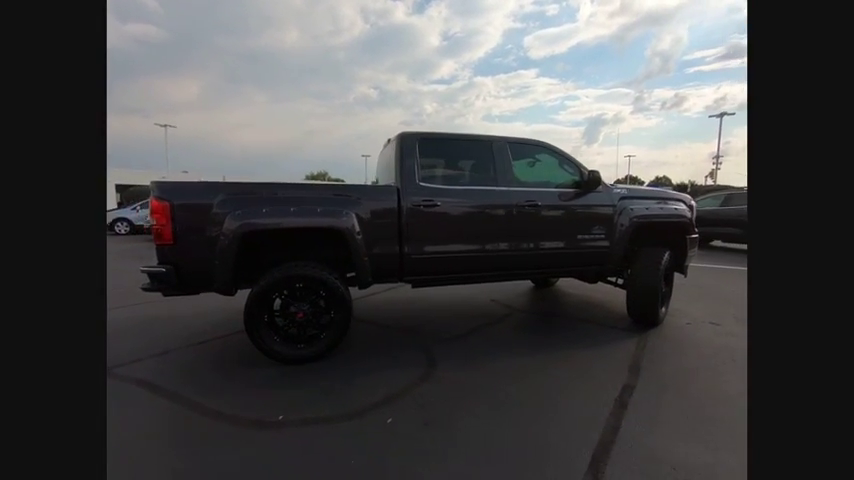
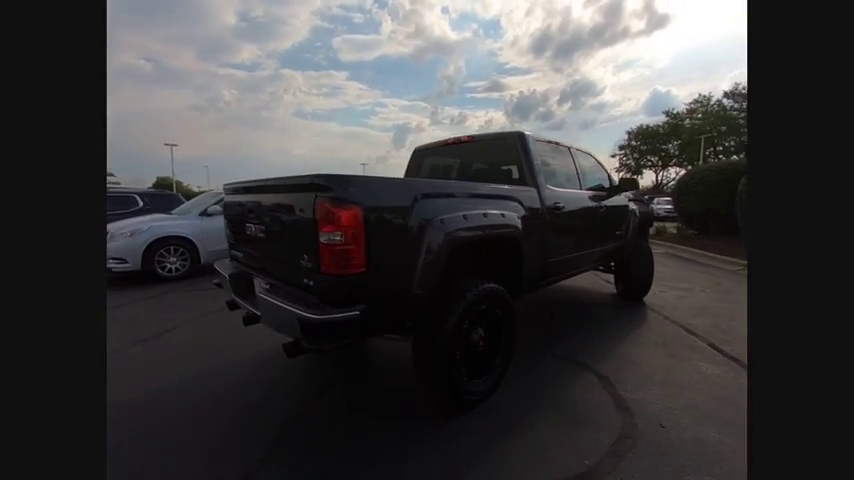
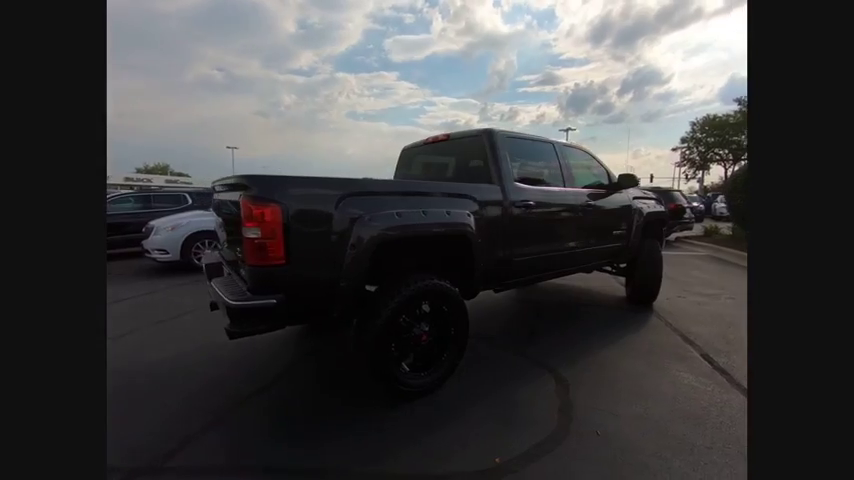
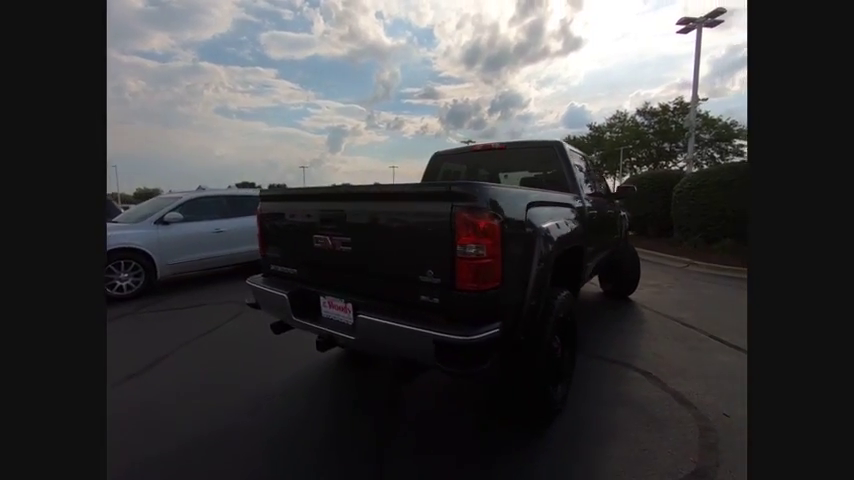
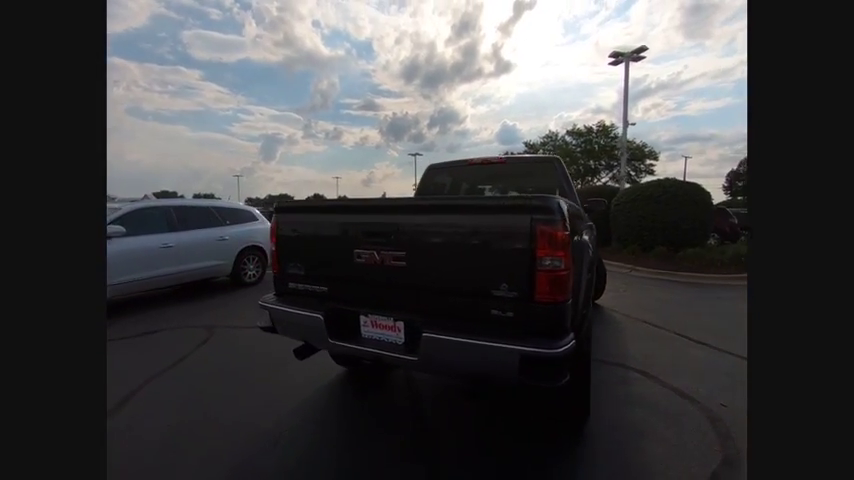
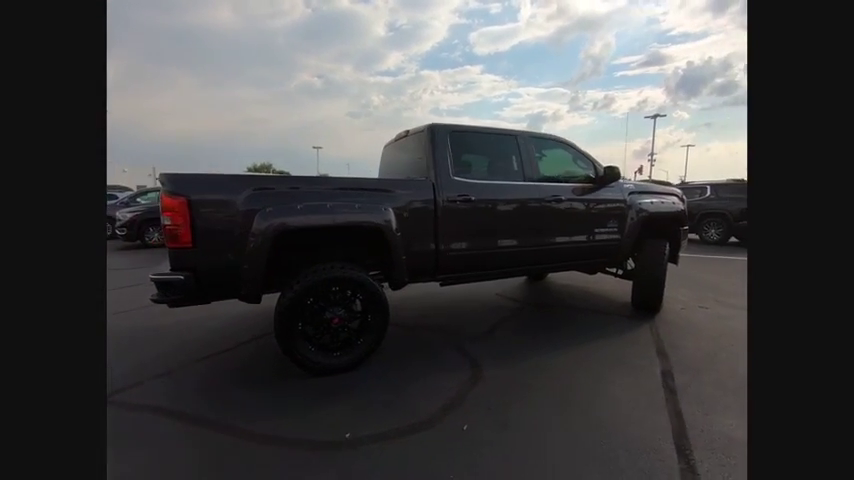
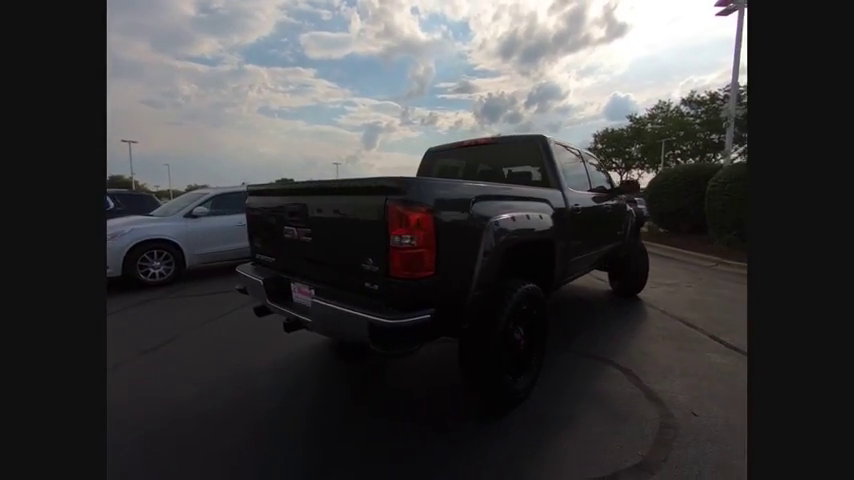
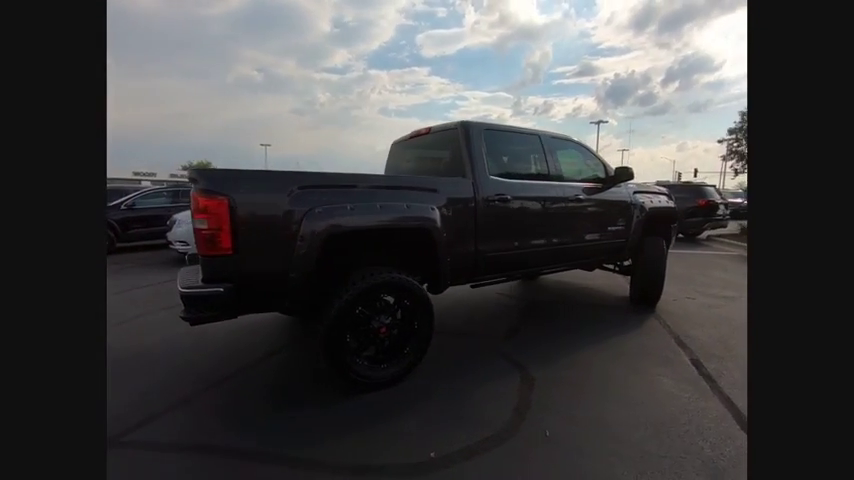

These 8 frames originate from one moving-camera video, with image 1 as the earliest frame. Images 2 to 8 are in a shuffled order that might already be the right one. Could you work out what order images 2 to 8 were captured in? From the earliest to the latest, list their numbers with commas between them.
6, 8, 3, 2, 7, 4, 5
